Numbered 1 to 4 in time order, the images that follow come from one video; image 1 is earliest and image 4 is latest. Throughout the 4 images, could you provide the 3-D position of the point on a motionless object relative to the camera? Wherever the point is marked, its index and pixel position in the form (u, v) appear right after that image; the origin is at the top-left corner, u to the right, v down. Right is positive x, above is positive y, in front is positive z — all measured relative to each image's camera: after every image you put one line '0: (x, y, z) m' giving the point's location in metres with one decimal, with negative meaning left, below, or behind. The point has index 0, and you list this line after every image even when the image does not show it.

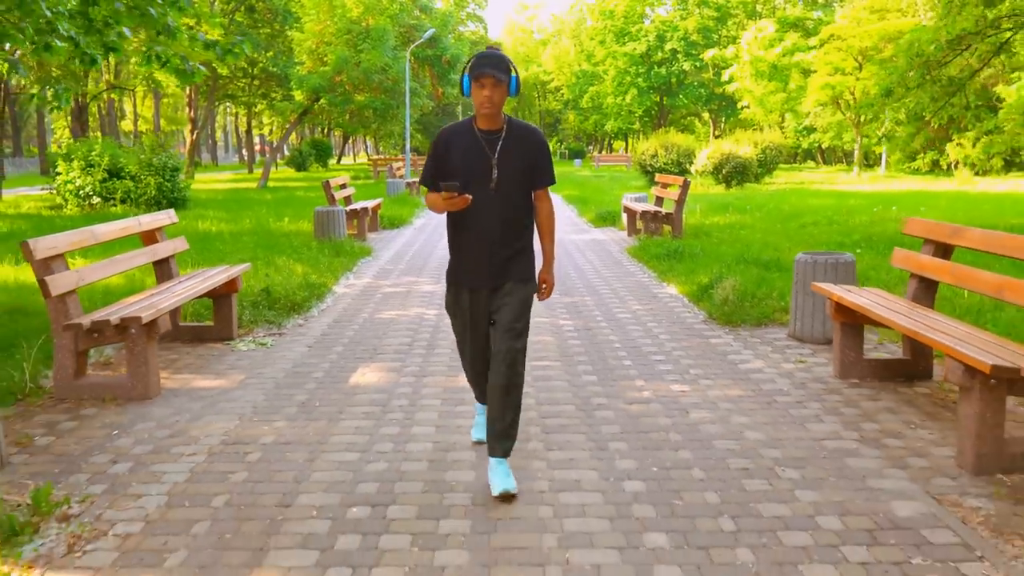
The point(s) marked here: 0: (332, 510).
0: (-0.7, -0.8, +3.7) m
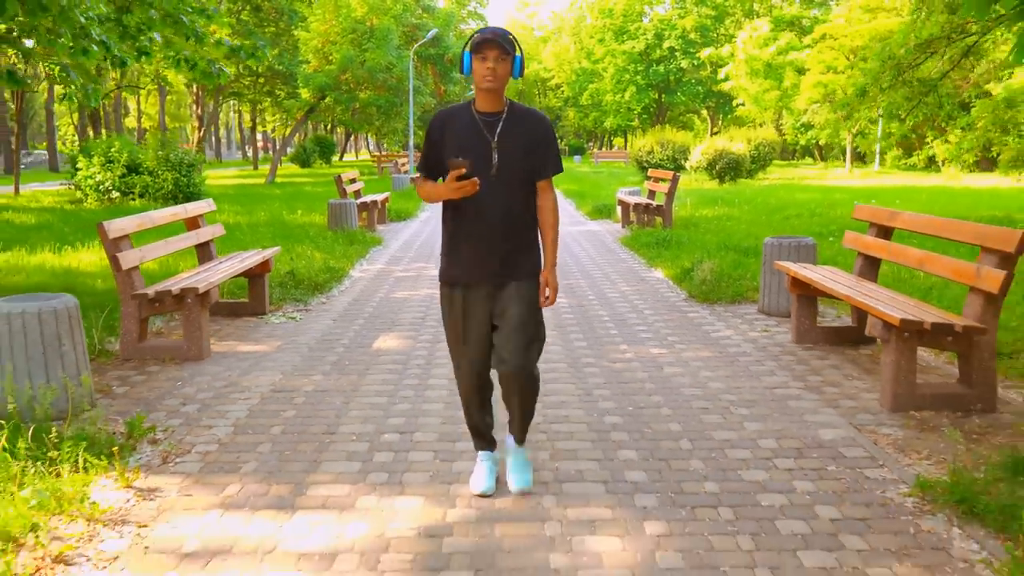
0: (-0.7, -0.7, +4.6) m
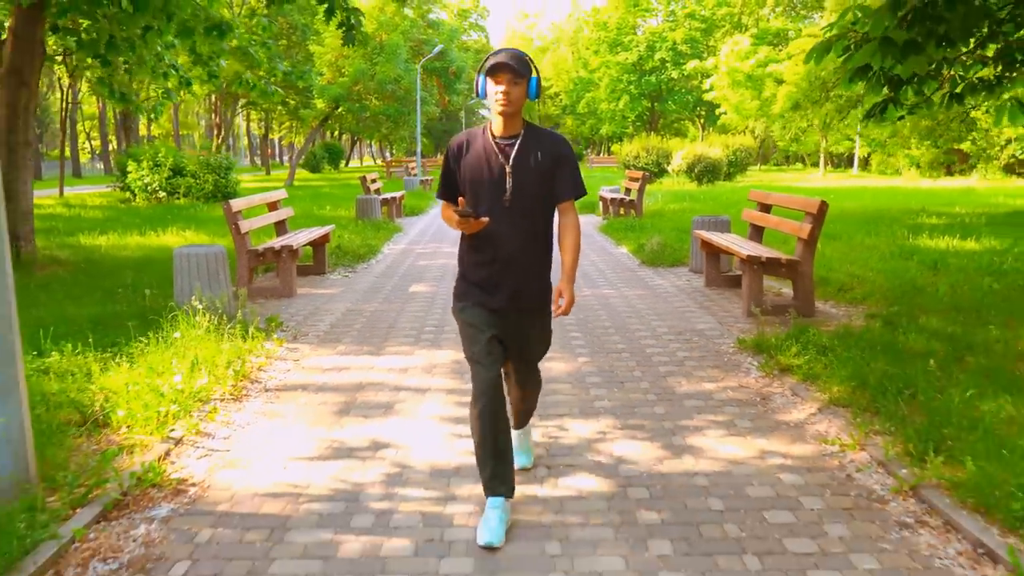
0: (-0.7, -0.3, +7.4) m
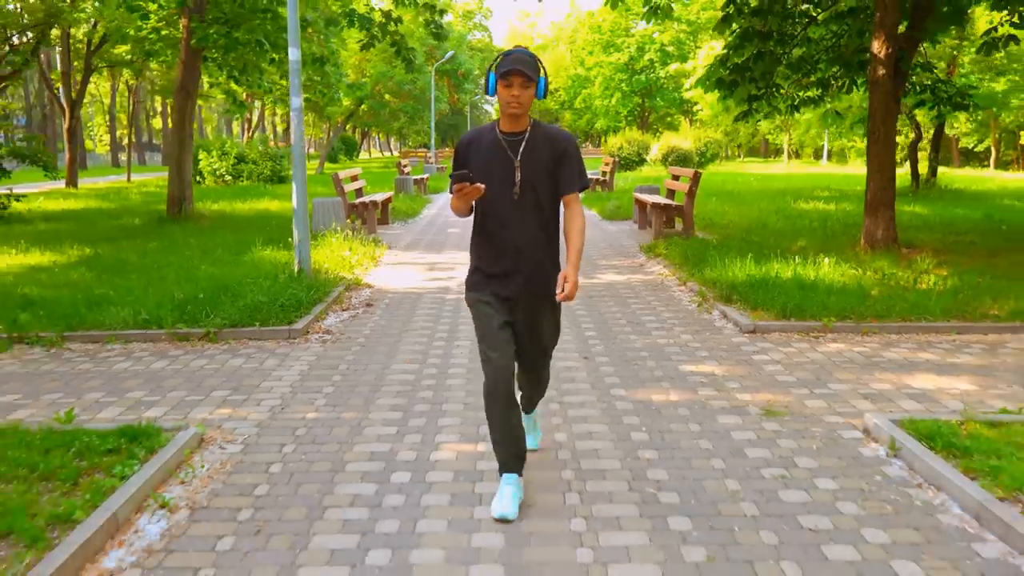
0: (-0.7, +0.5, +12.6) m
